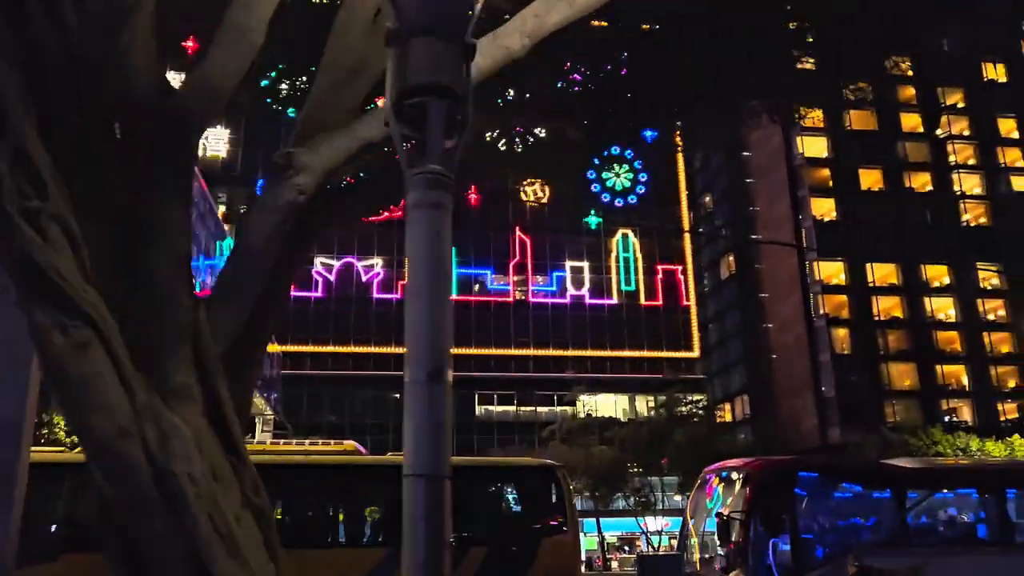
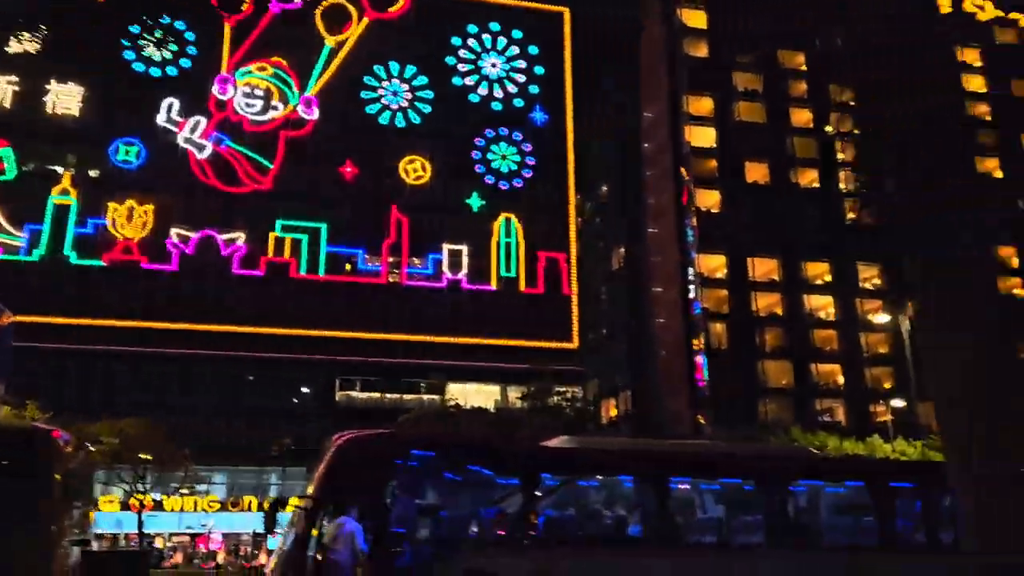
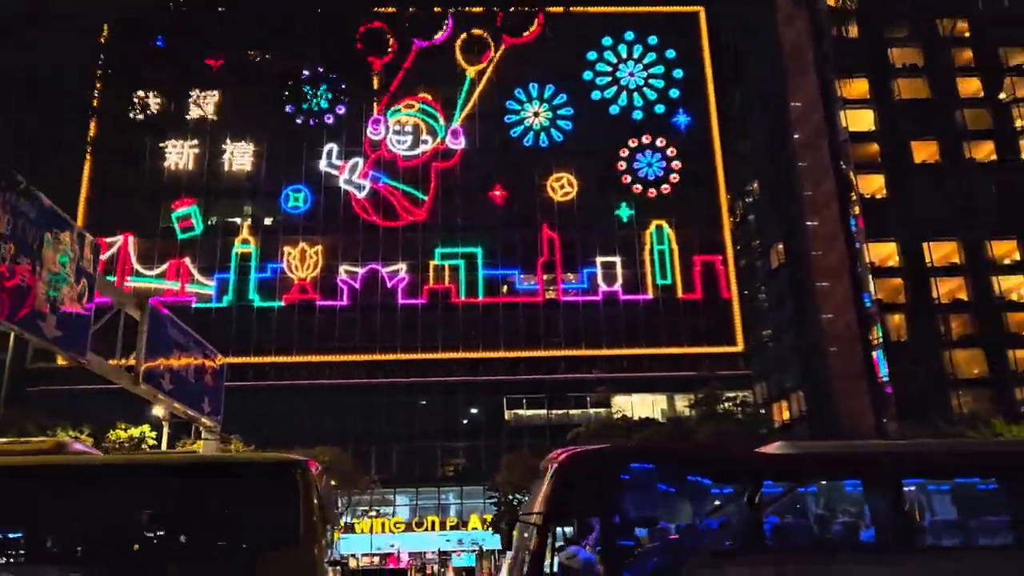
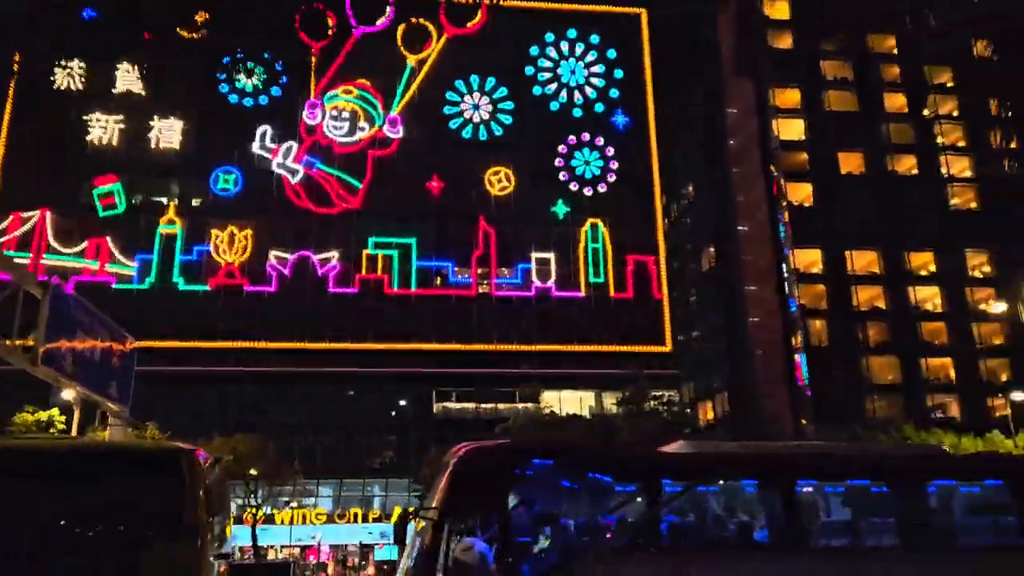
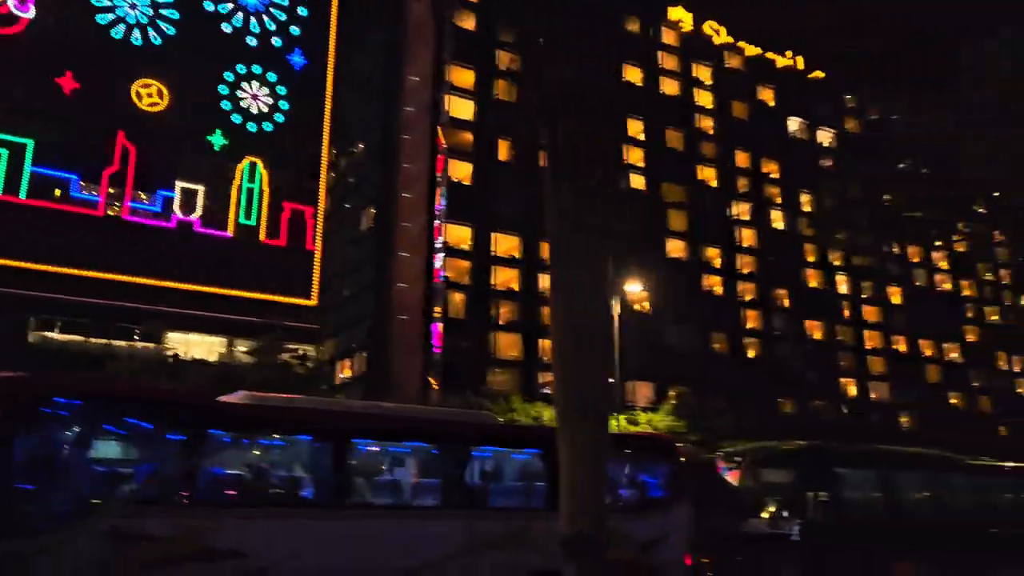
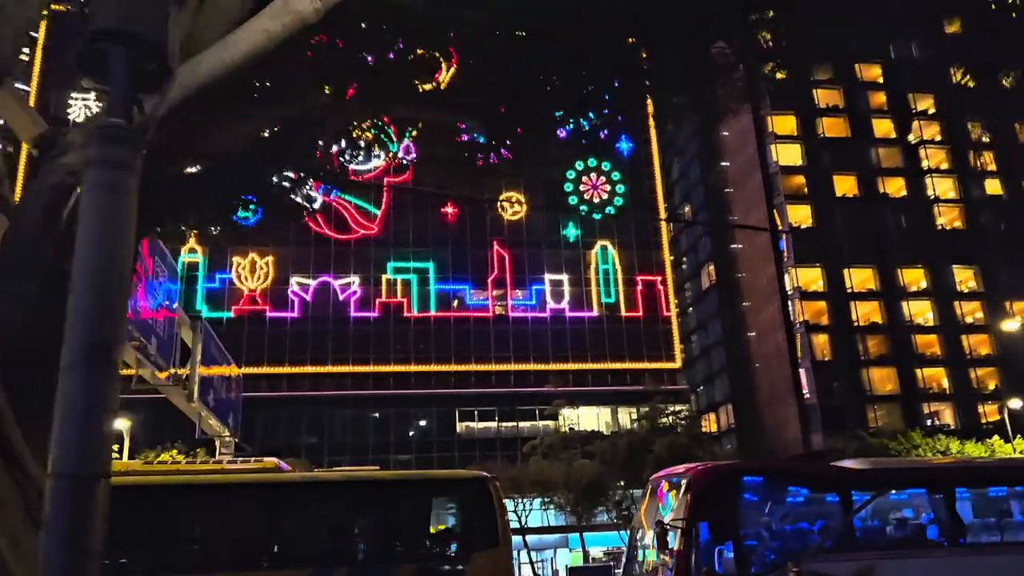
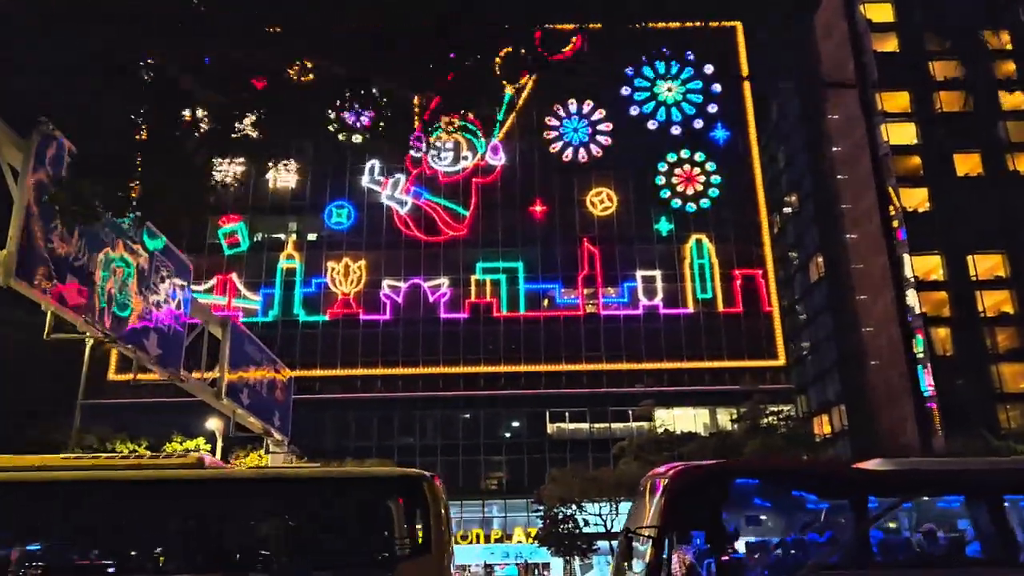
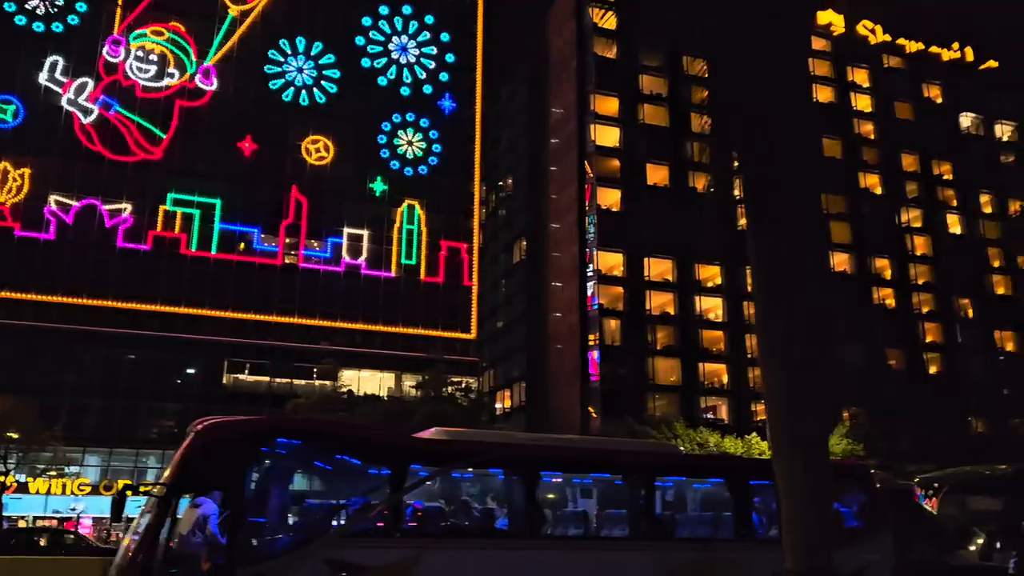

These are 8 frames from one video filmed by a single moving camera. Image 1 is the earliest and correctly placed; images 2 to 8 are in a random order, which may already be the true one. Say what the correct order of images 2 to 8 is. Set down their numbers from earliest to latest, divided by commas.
6, 7, 3, 4, 2, 8, 5
